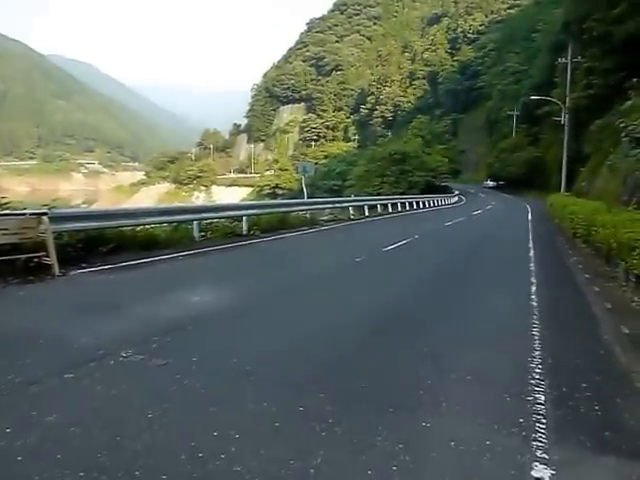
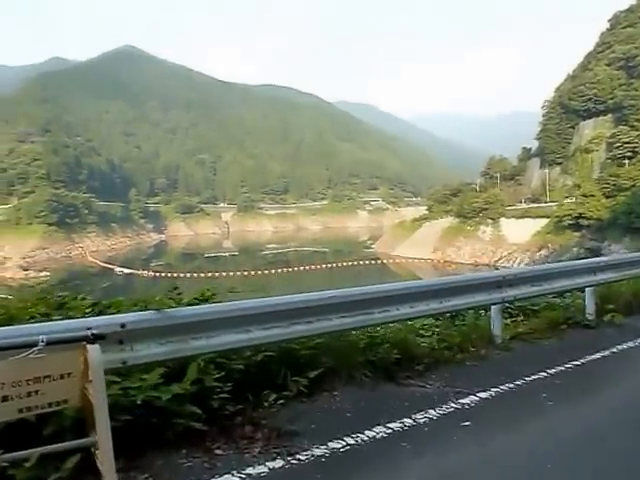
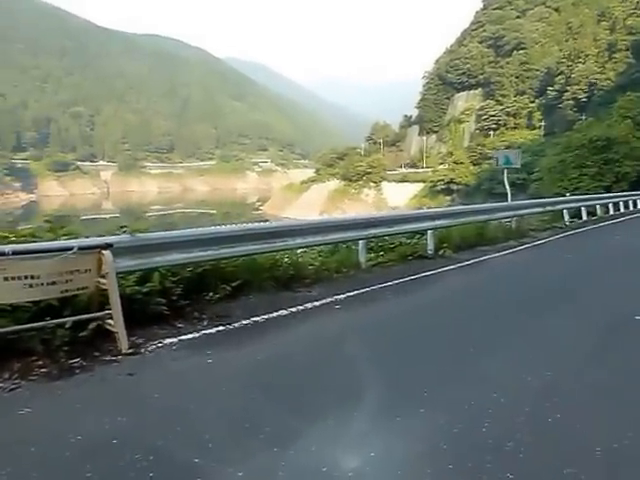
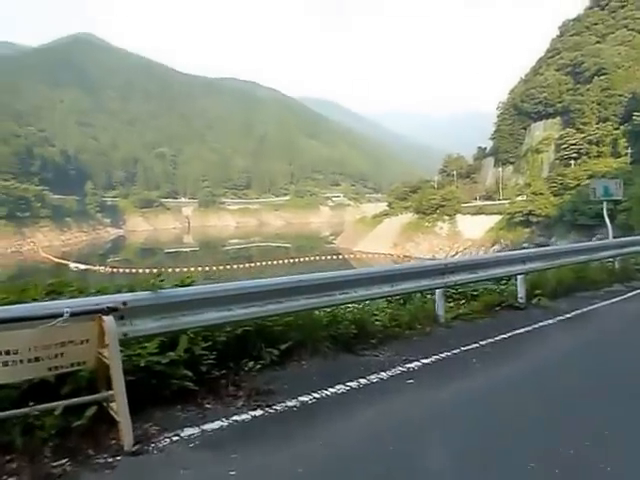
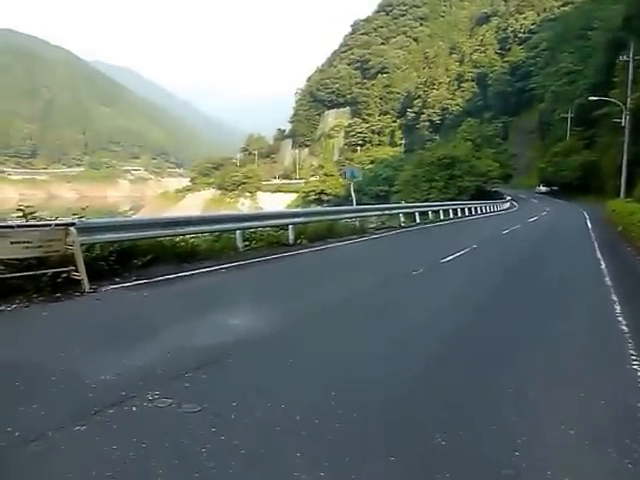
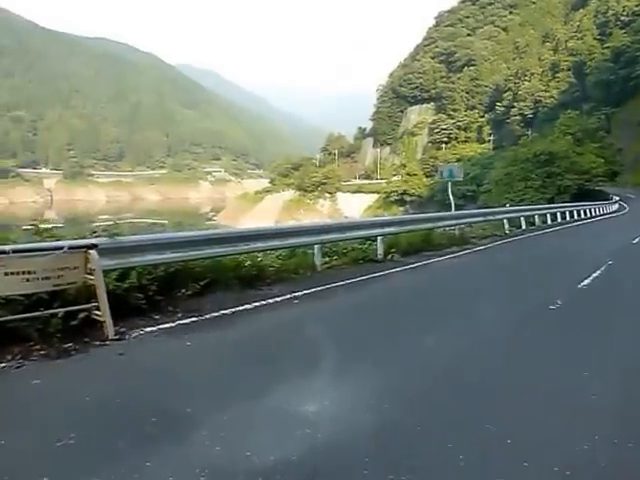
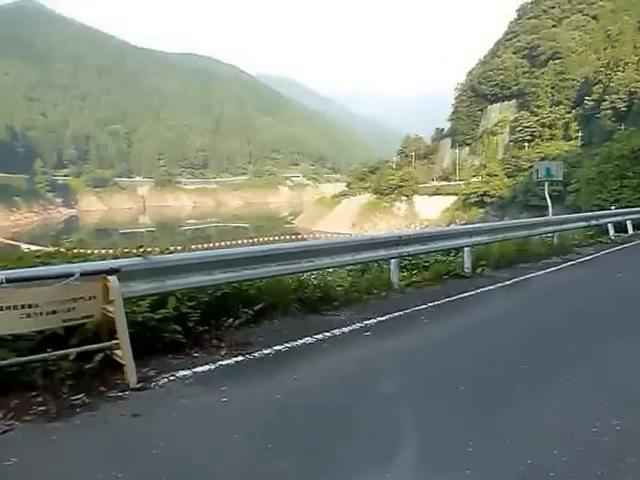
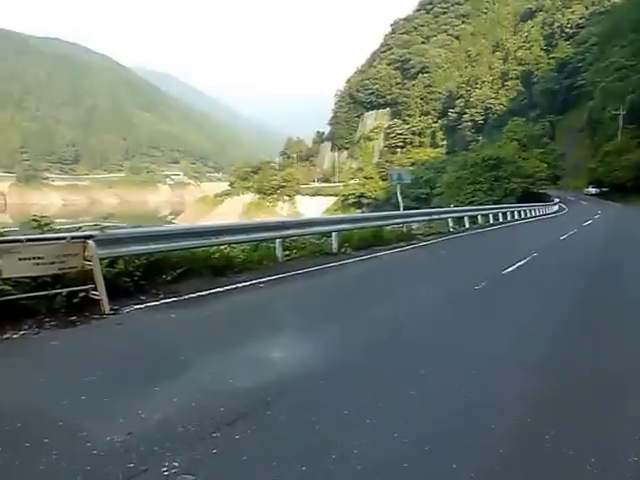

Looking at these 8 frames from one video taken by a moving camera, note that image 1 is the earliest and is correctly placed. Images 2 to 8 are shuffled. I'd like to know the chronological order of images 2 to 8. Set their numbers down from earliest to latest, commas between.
5, 8, 6, 3, 7, 4, 2
